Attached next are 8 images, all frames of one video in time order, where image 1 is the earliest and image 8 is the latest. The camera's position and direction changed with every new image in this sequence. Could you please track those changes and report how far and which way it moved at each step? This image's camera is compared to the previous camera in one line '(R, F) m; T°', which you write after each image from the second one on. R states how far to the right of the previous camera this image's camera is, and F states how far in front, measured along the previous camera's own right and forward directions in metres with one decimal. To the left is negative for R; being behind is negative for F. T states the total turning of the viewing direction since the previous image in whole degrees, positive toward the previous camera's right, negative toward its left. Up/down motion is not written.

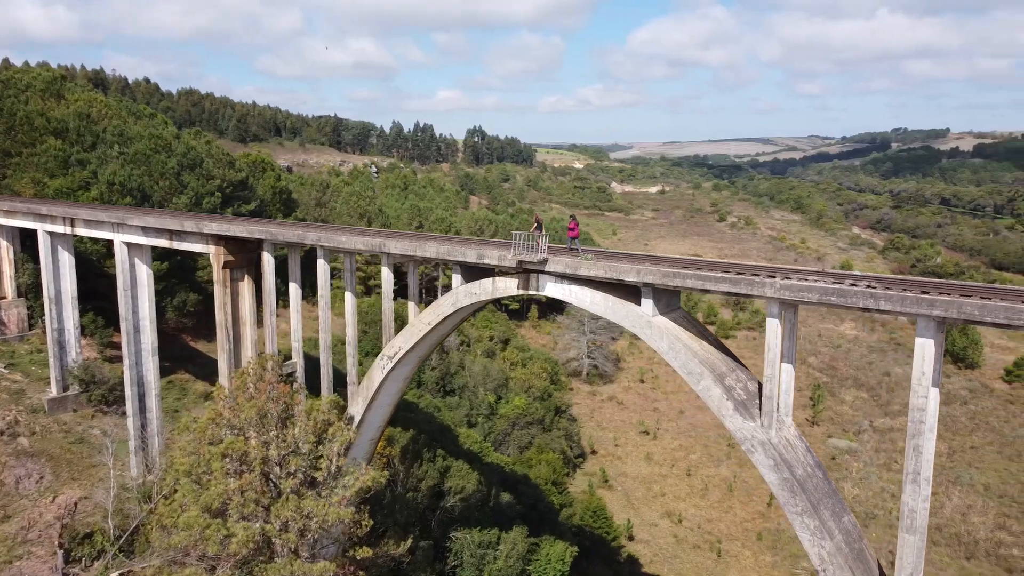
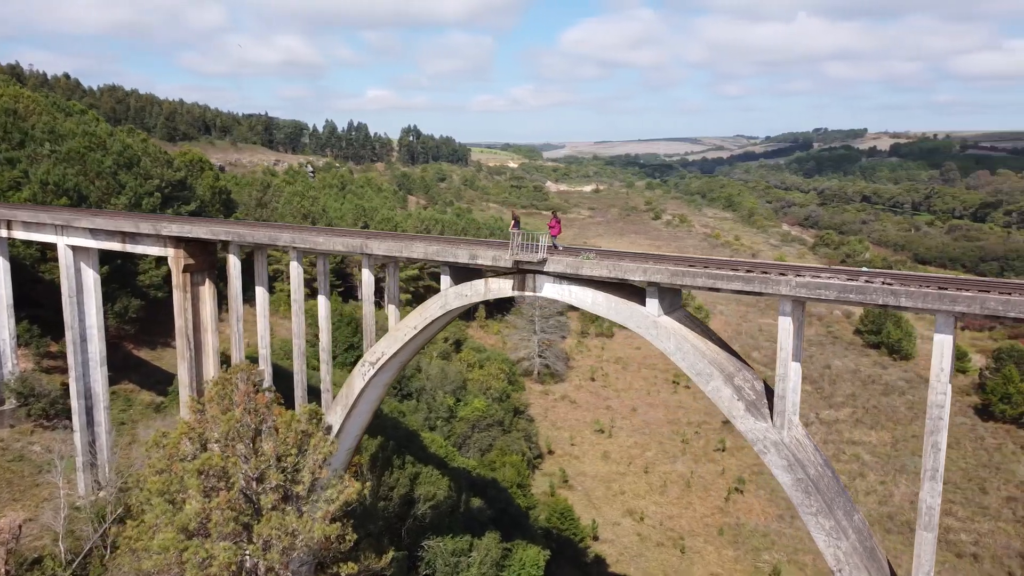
(-0.5, +0.3) m; +5°
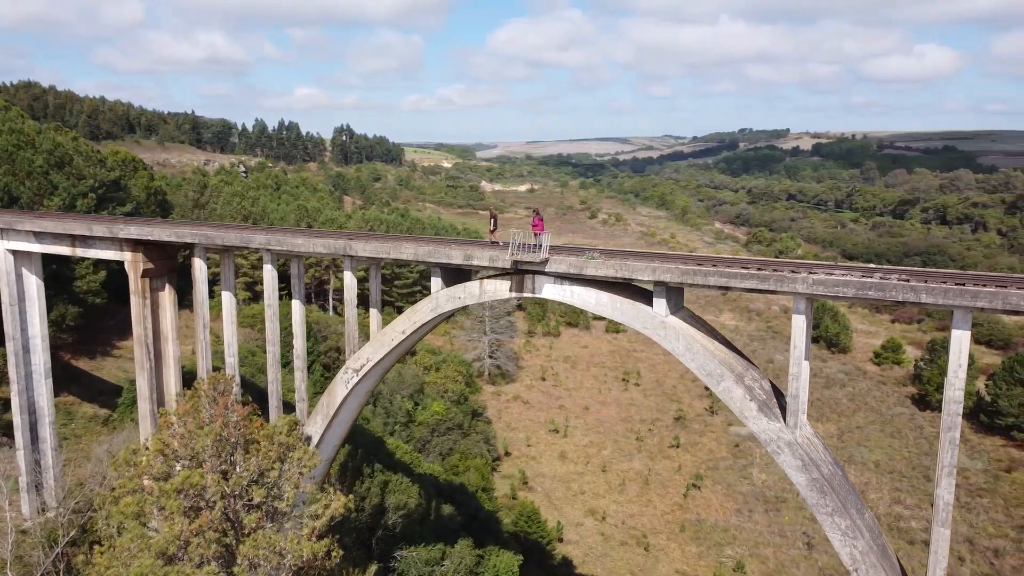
(-0.6, +0.3) m; +5°
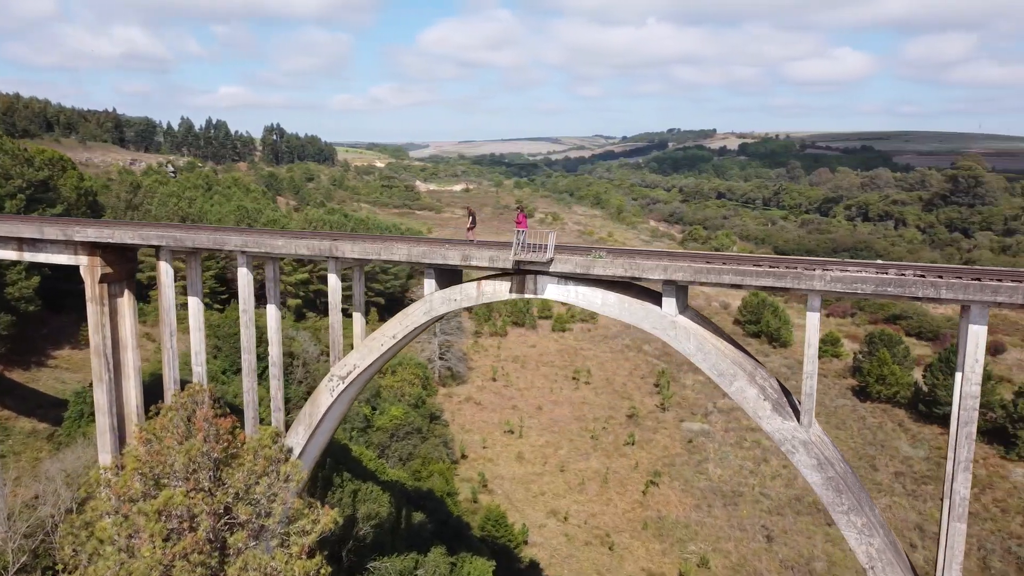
(-0.6, +0.3) m; +5°
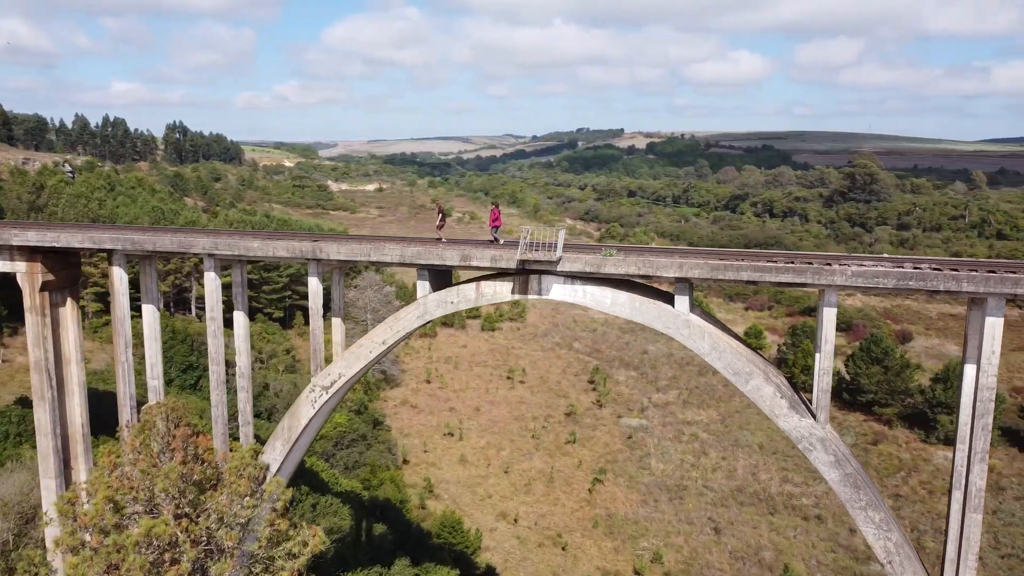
(-0.7, +0.4) m; +6°
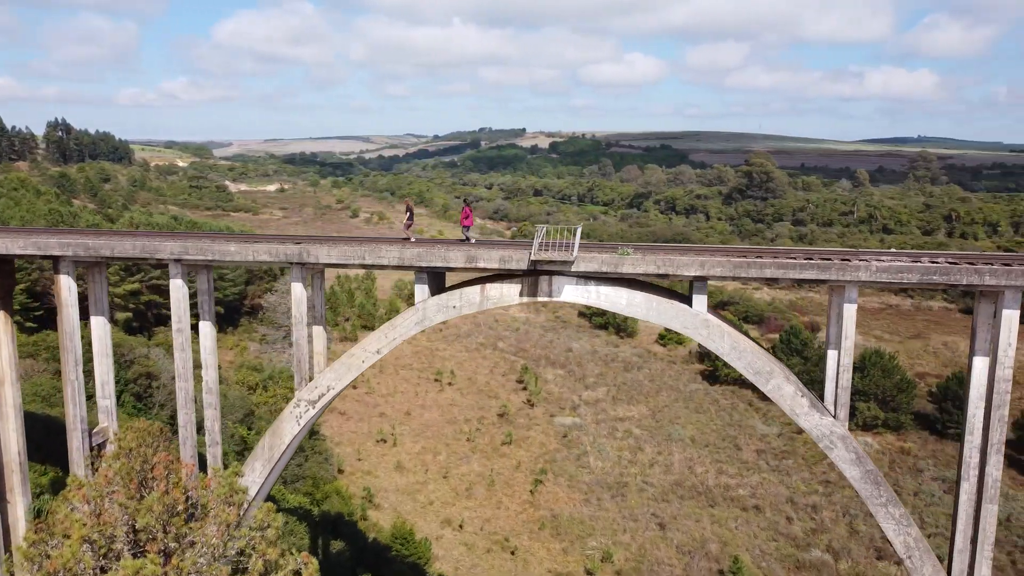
(-0.8, +0.4) m; +7°
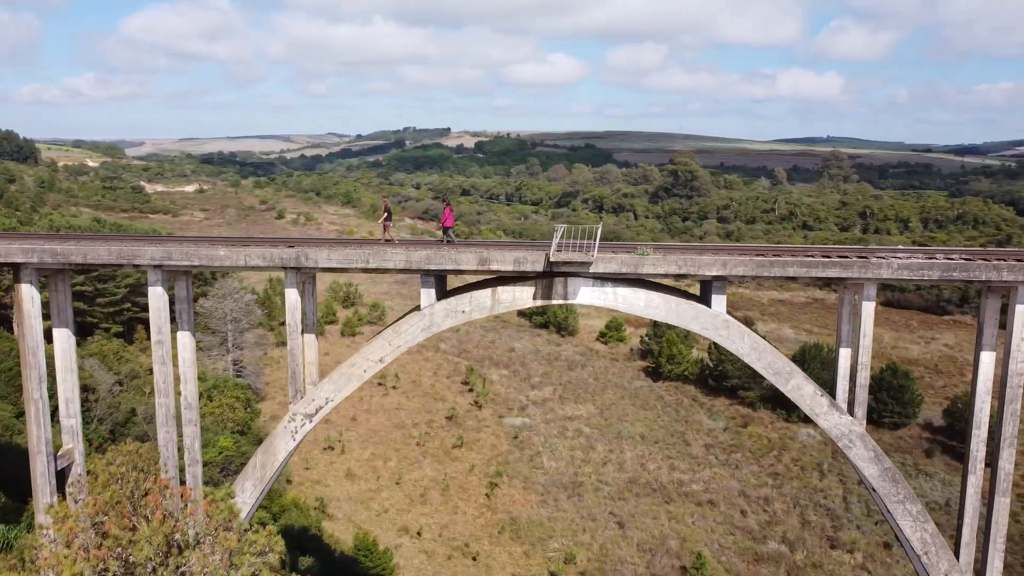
(-0.6, +0.3) m; +5°
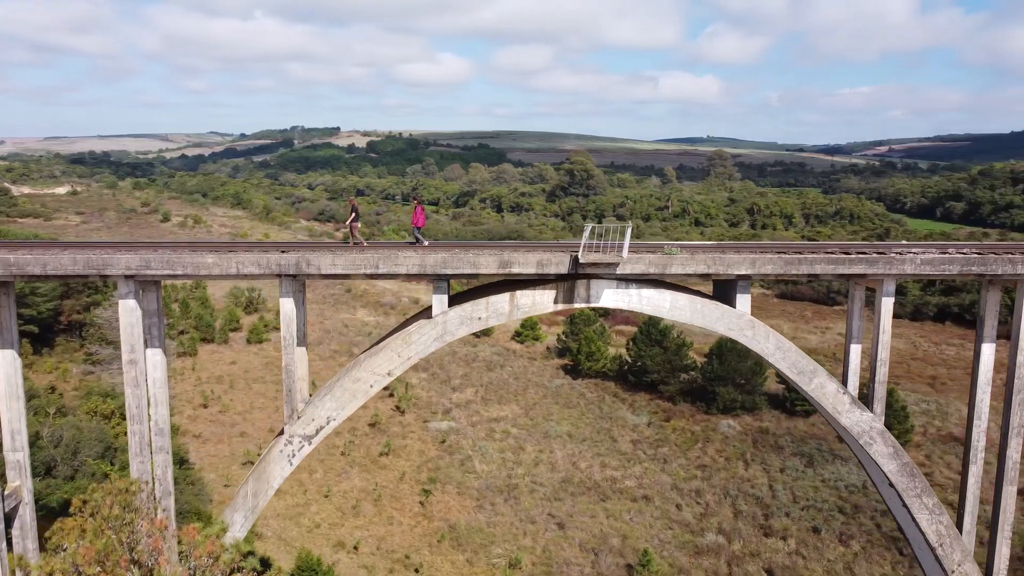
(-0.9, +0.4) m; +7°
